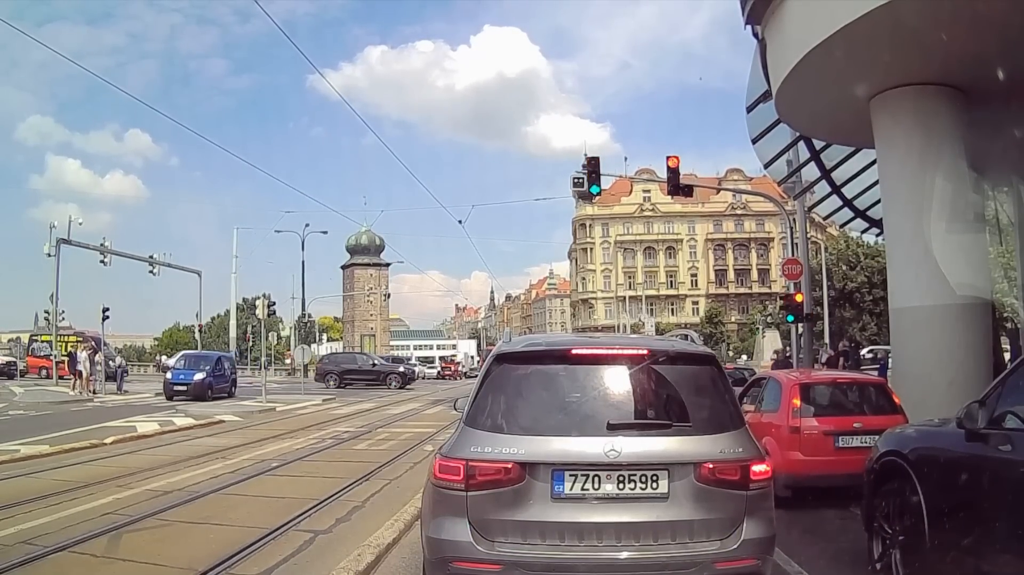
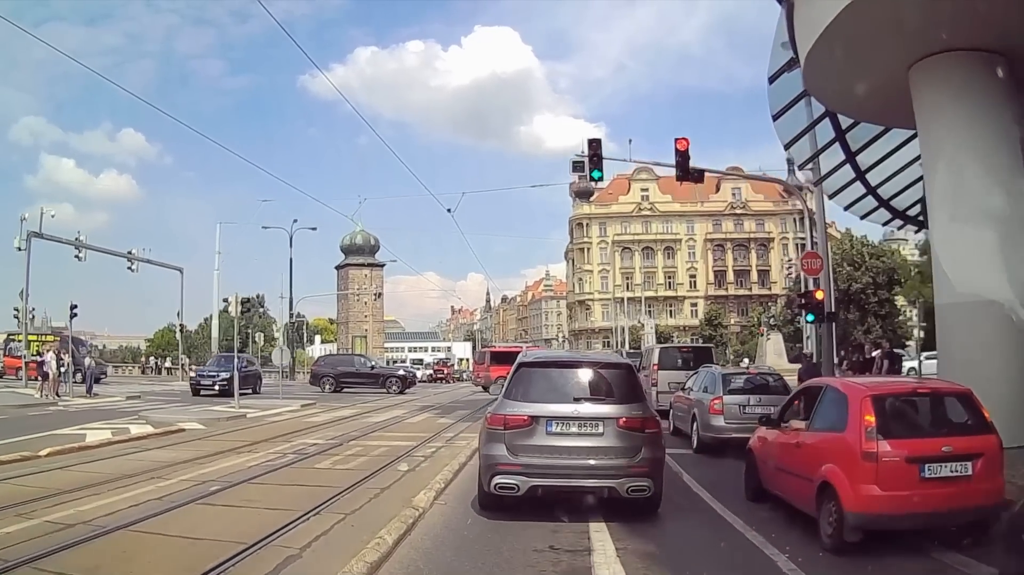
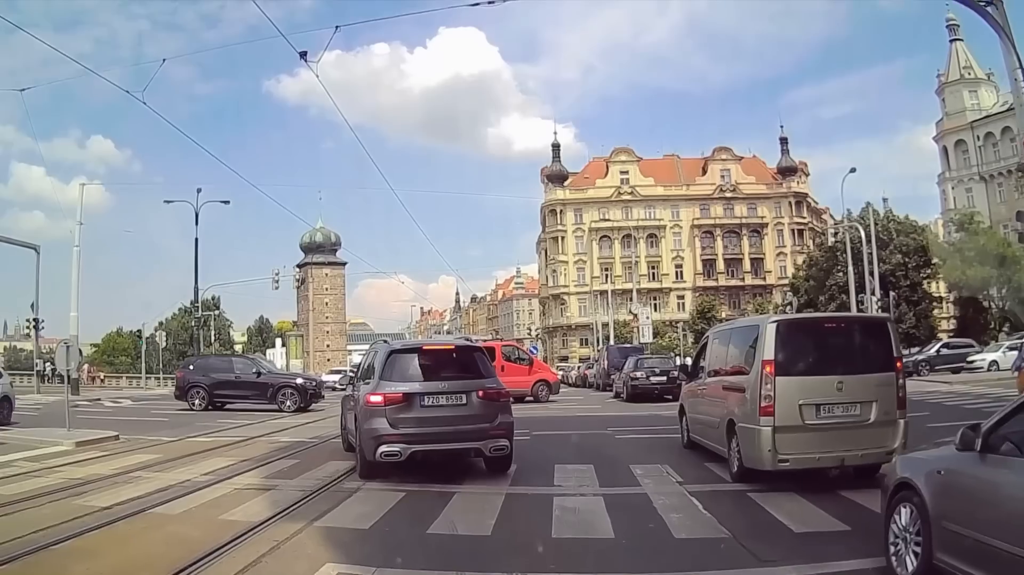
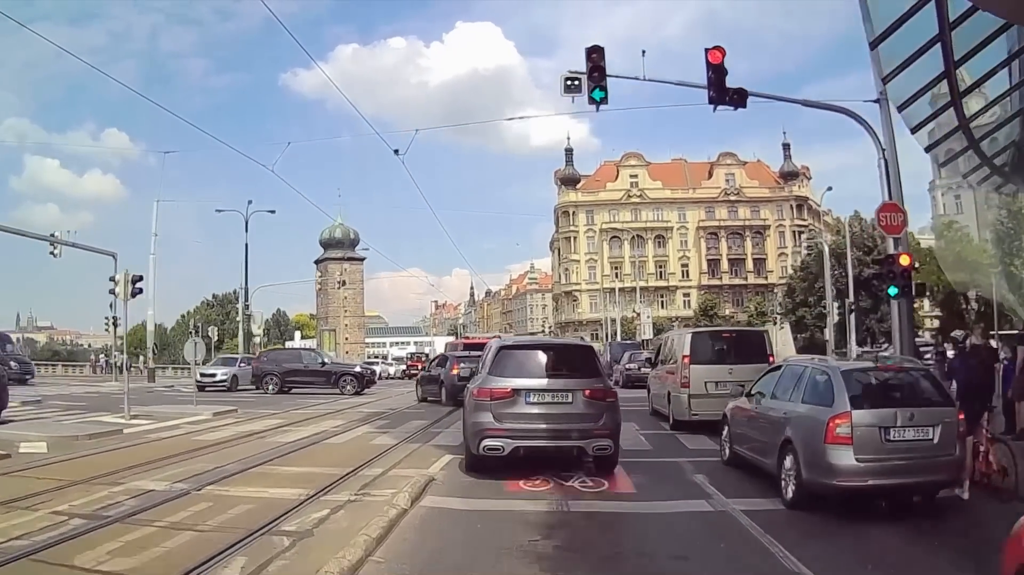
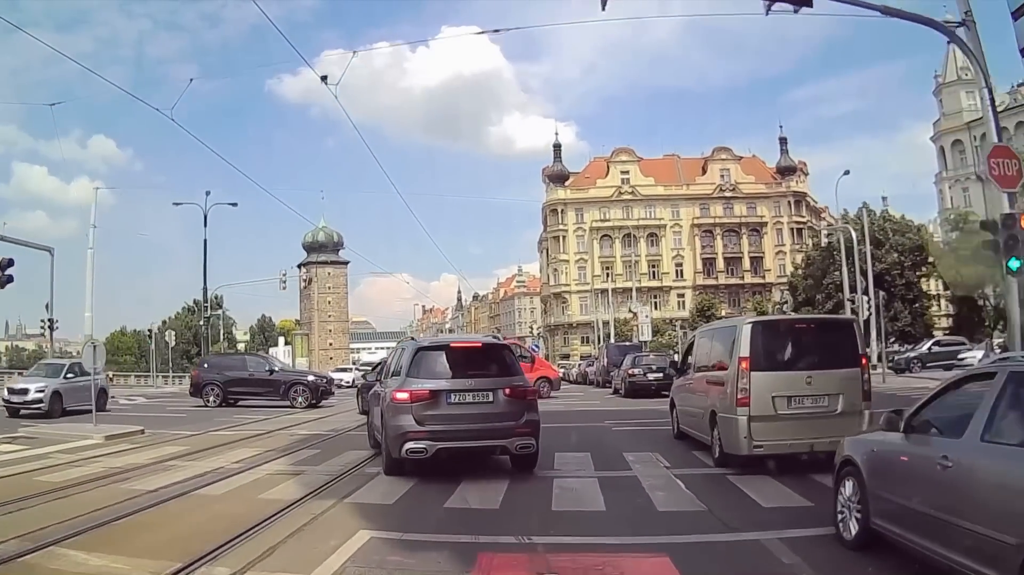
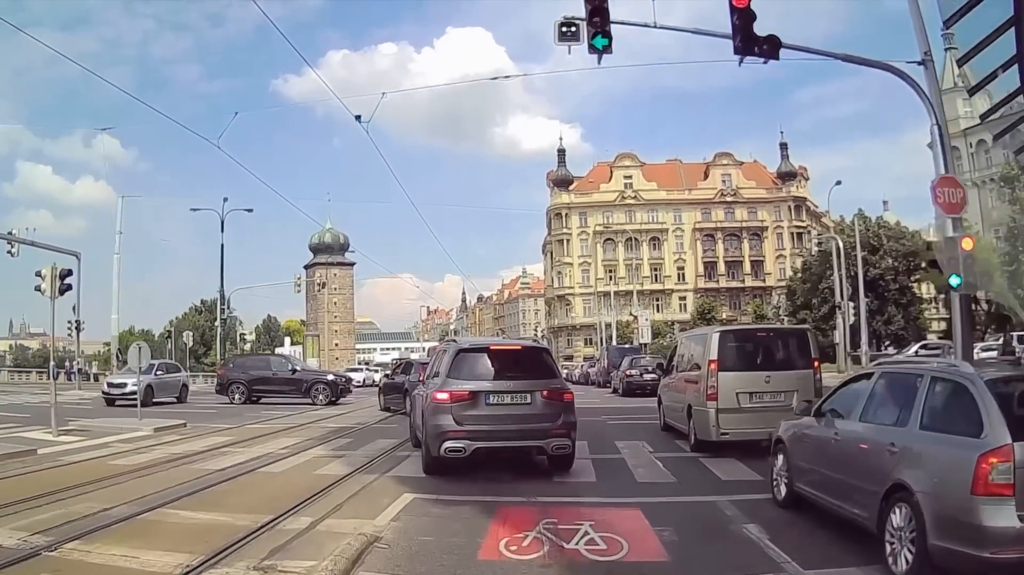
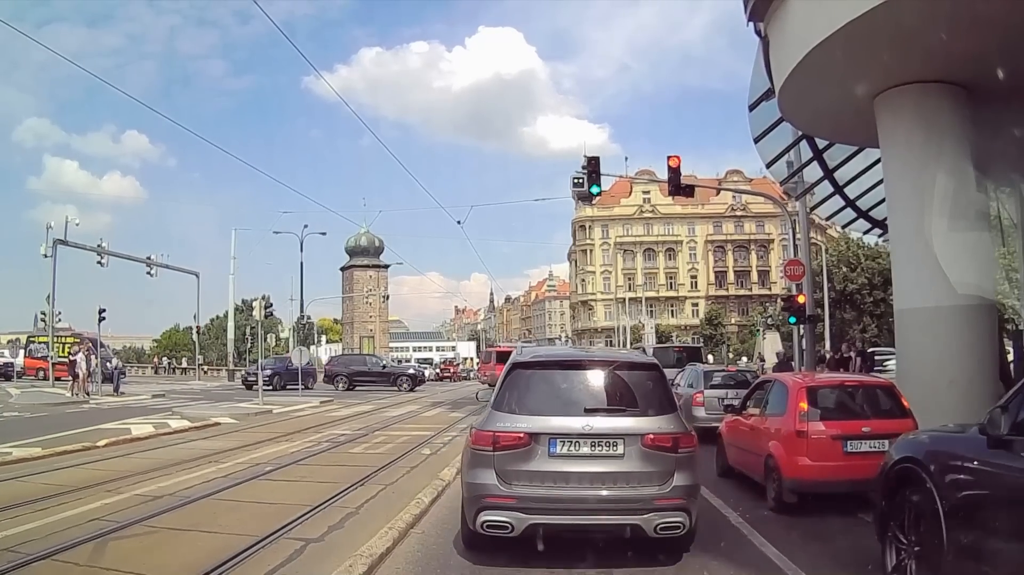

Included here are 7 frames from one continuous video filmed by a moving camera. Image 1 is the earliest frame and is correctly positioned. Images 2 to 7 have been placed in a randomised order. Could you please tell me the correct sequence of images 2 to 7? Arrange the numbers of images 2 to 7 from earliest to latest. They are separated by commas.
7, 2, 4, 6, 5, 3
